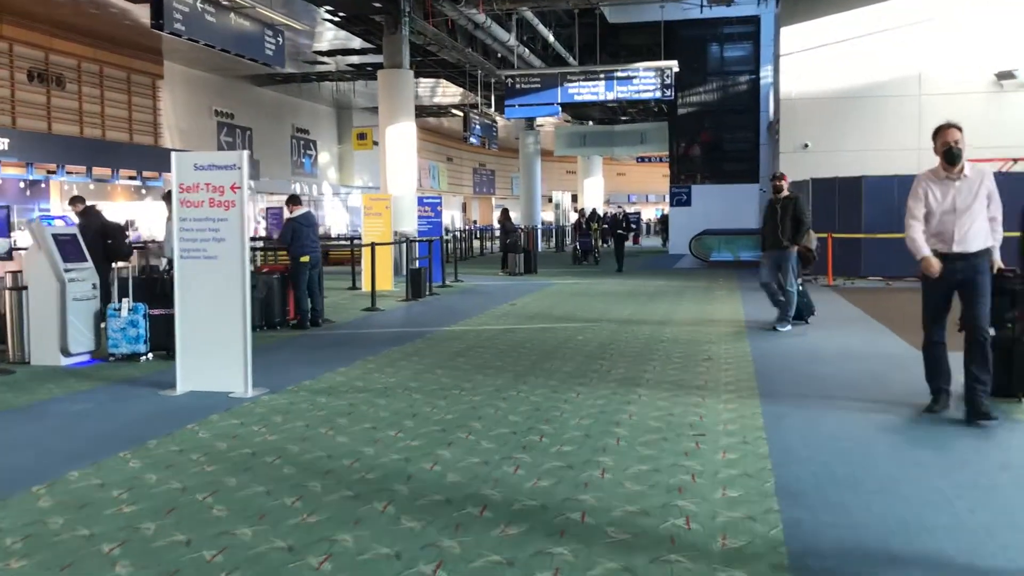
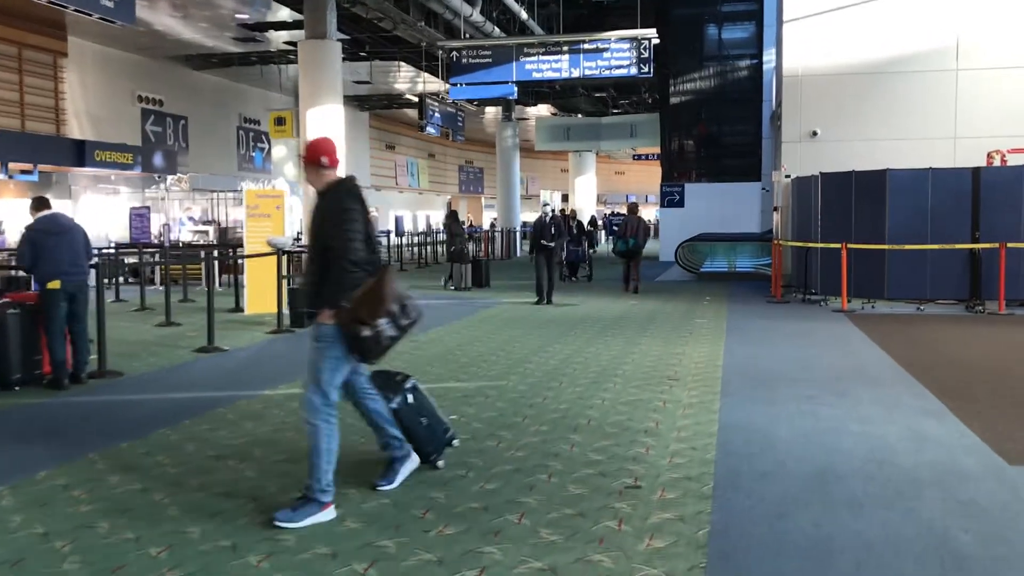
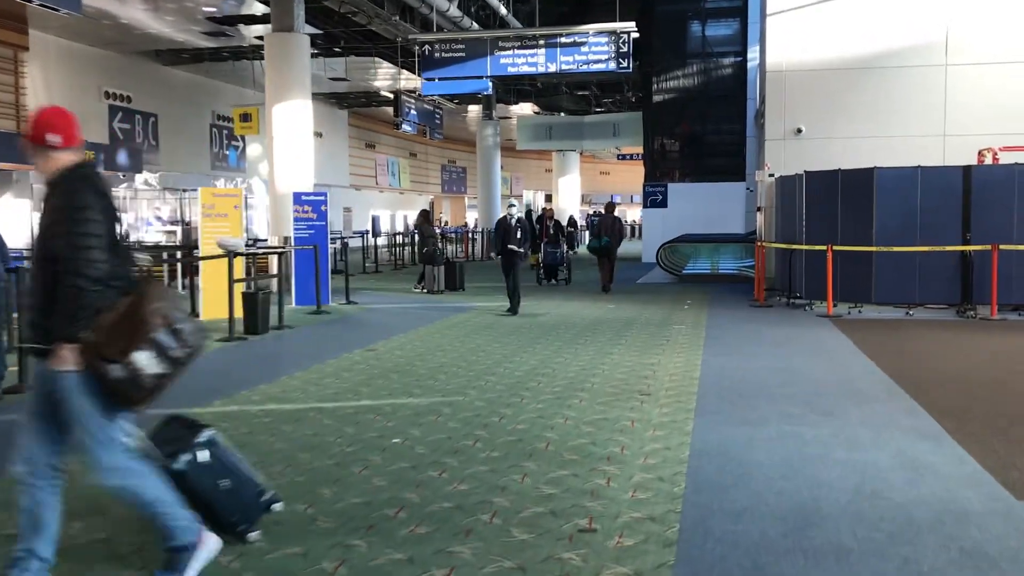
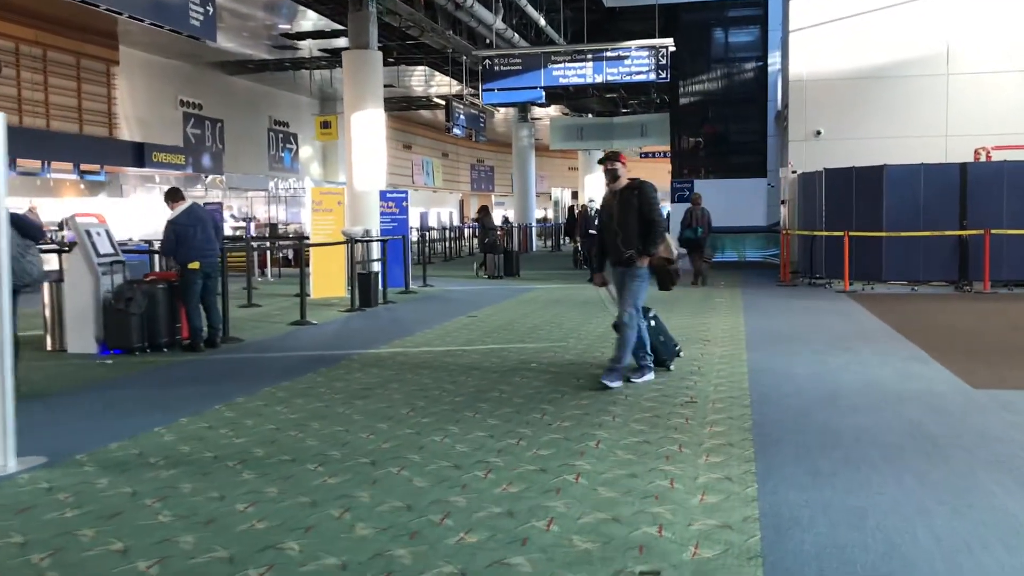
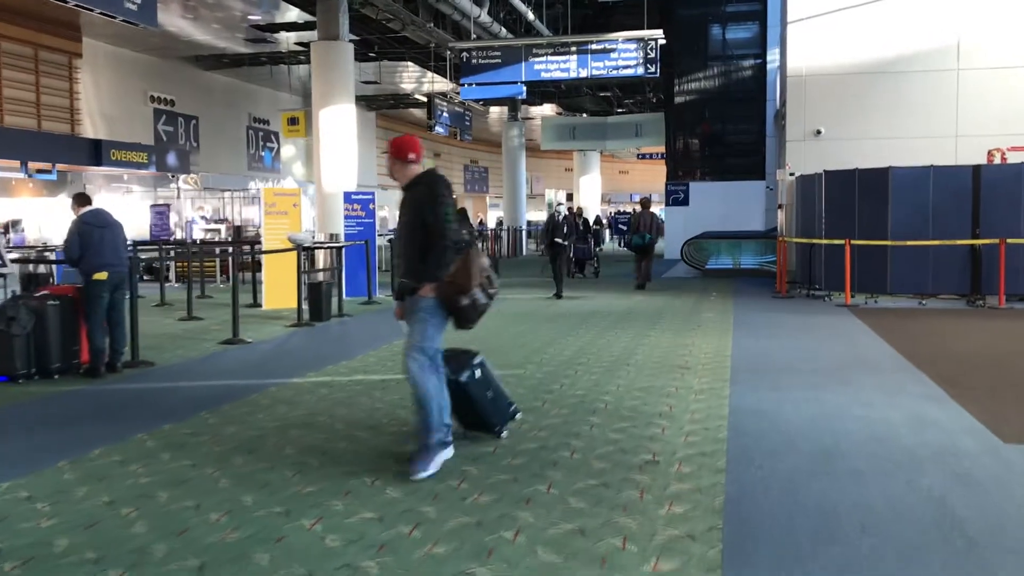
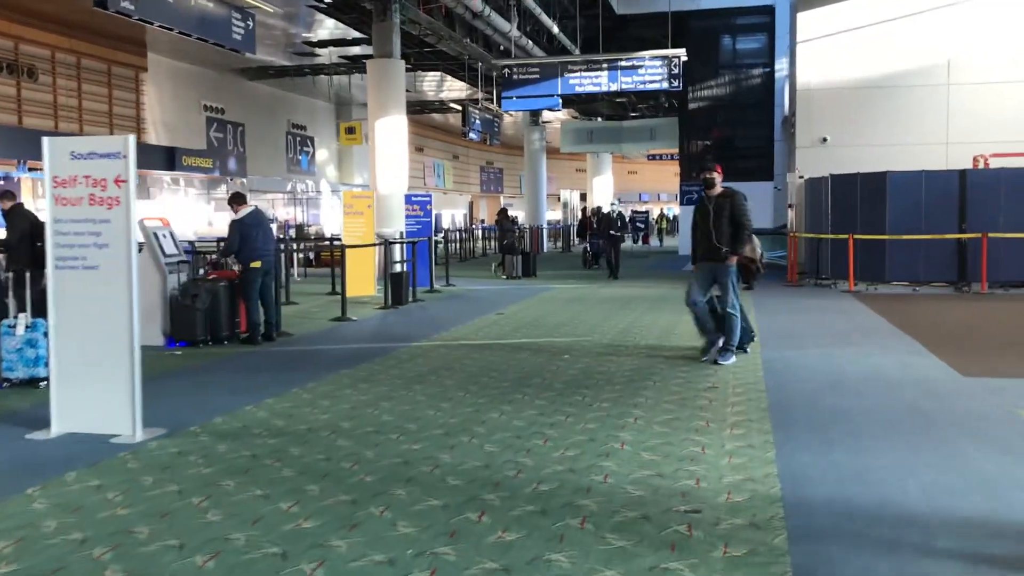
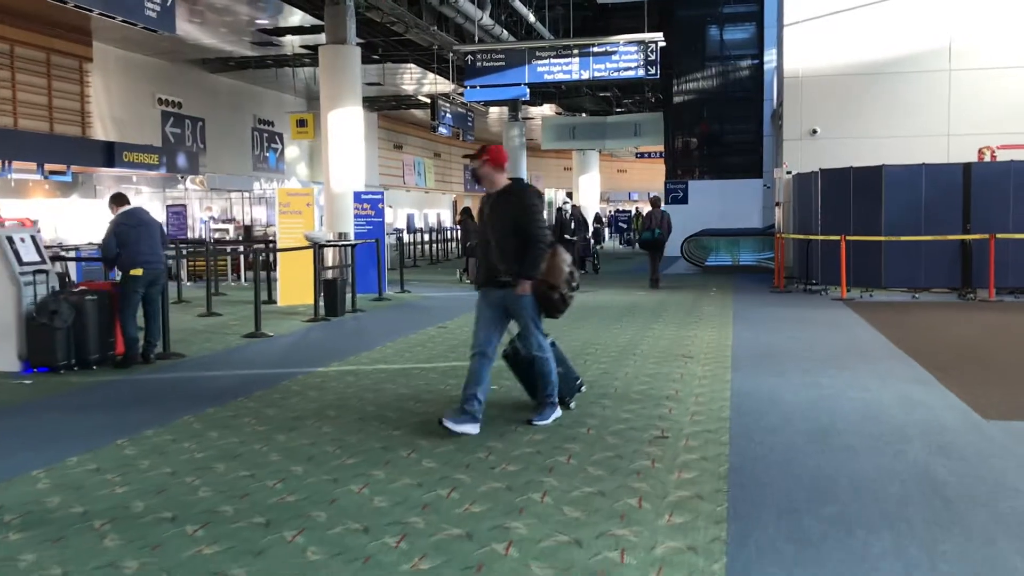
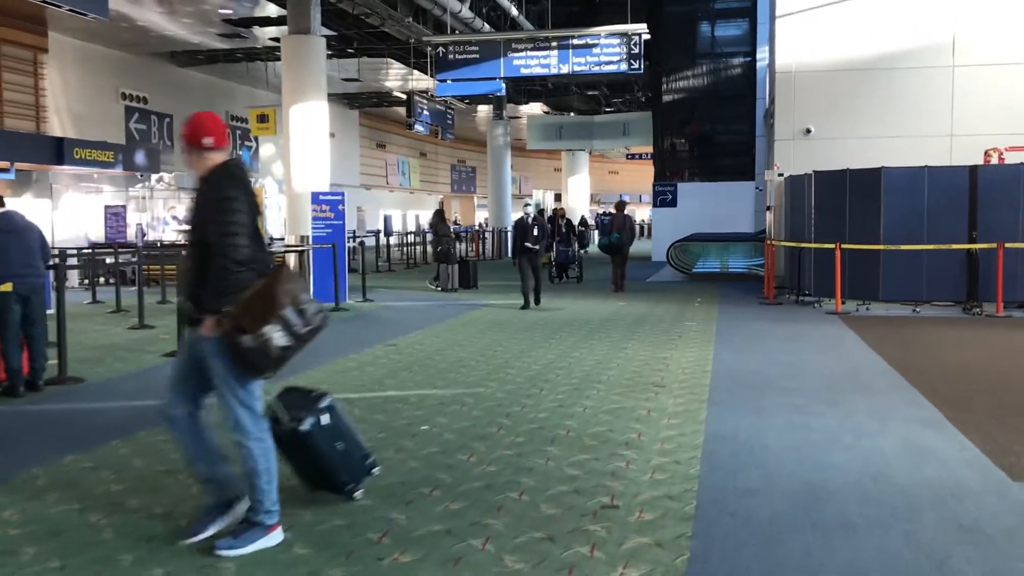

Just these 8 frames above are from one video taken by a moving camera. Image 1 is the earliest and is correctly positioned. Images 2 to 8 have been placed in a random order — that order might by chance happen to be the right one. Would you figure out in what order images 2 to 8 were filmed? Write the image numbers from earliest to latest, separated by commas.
6, 4, 7, 5, 2, 8, 3
